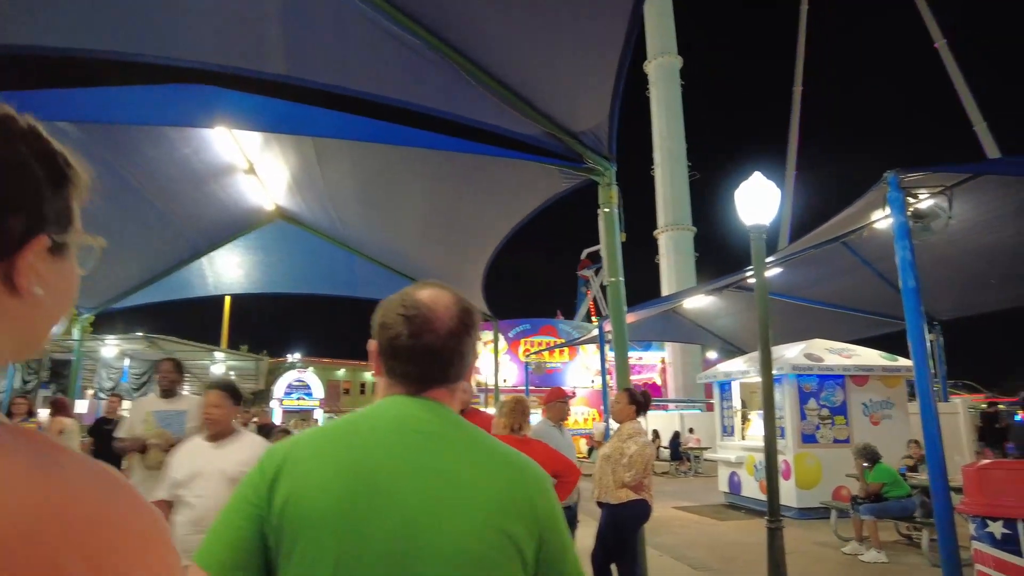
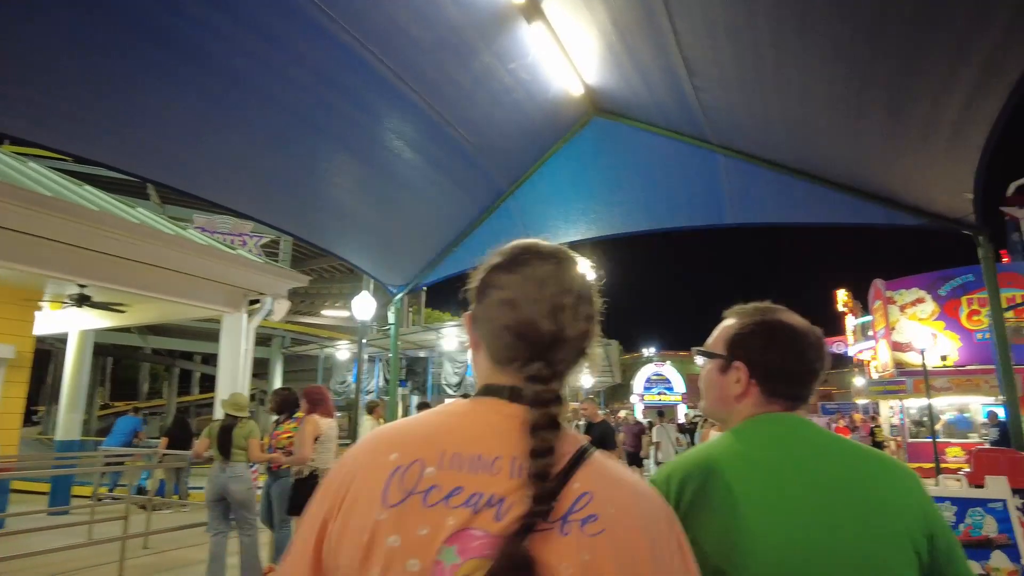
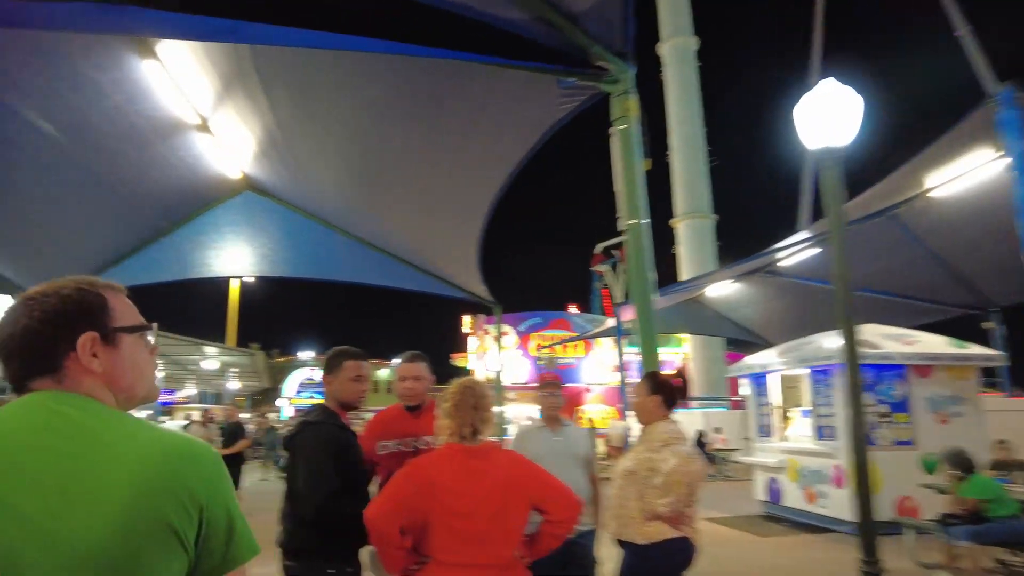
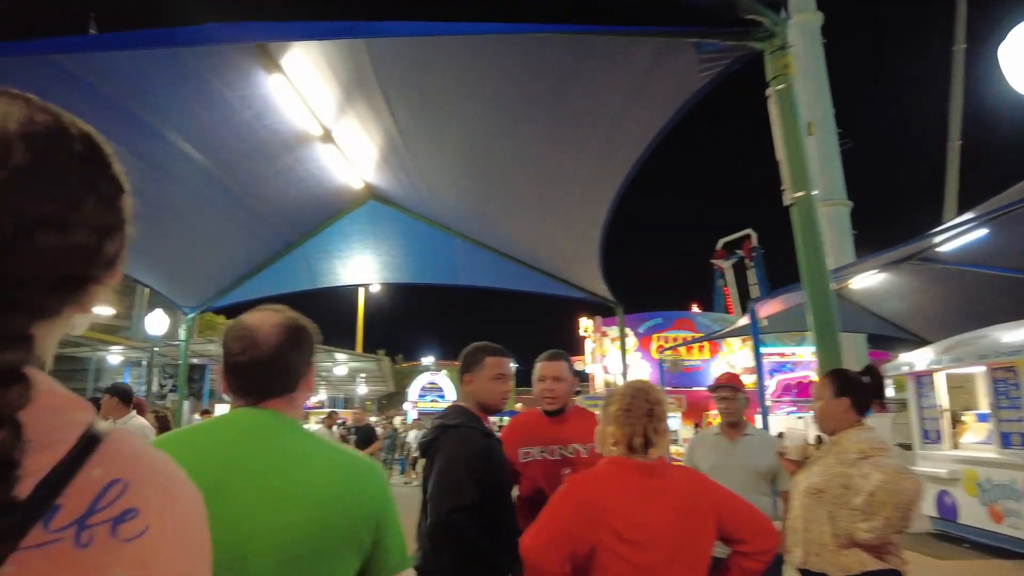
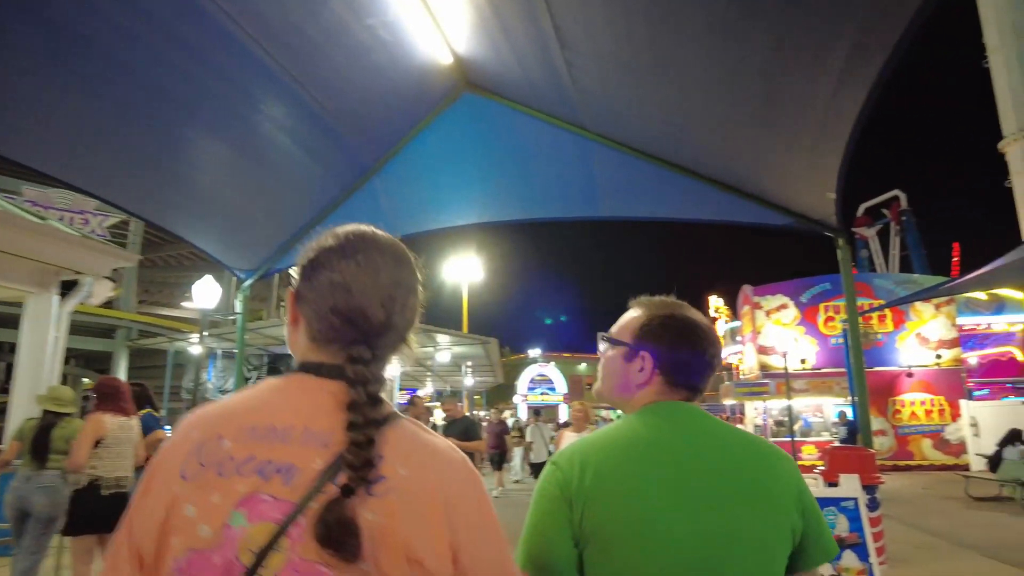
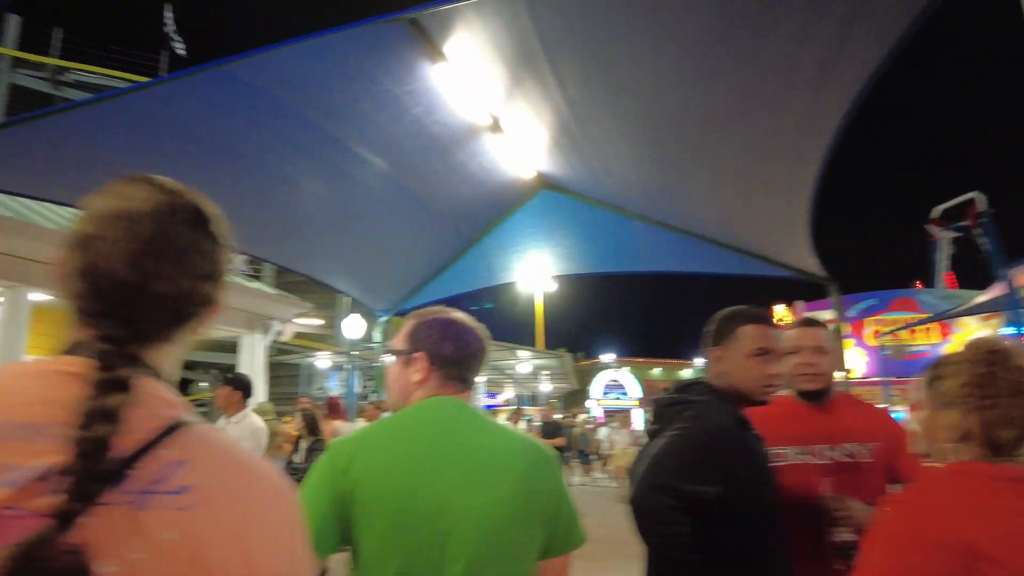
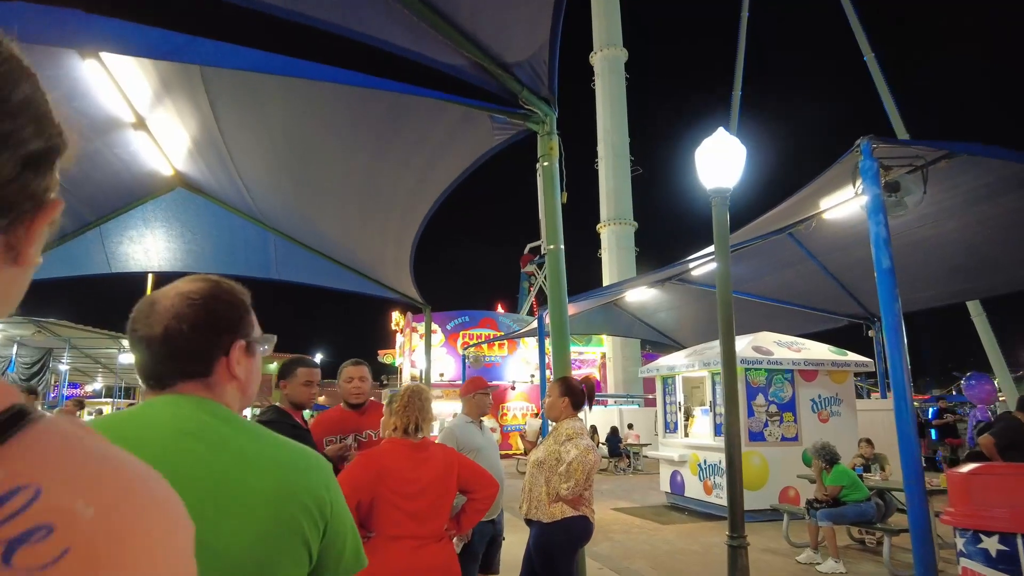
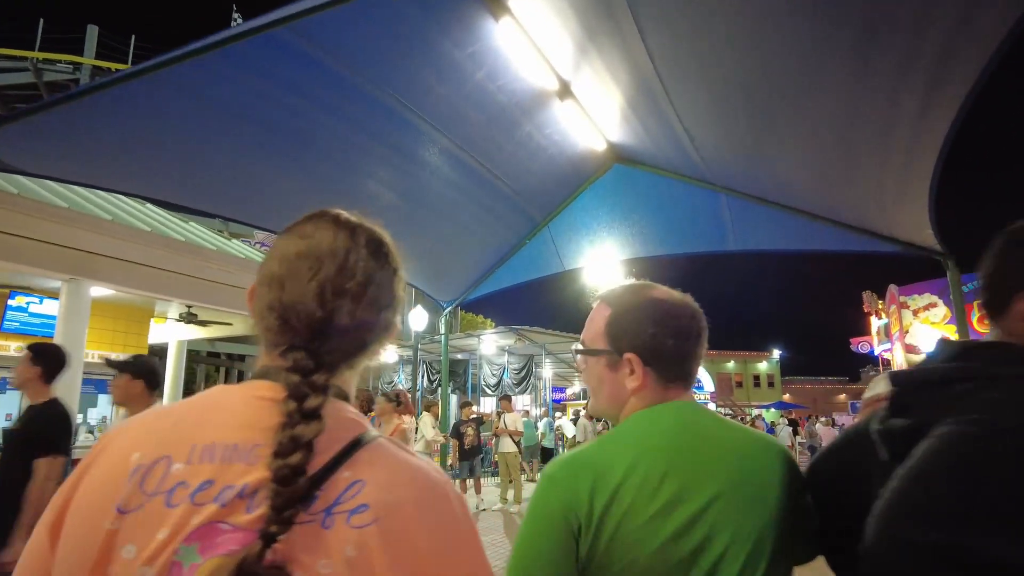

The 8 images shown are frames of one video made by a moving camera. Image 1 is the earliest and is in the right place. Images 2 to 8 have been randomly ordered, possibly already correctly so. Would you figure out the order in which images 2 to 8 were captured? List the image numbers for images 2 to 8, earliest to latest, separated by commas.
7, 3, 4, 6, 8, 2, 5
